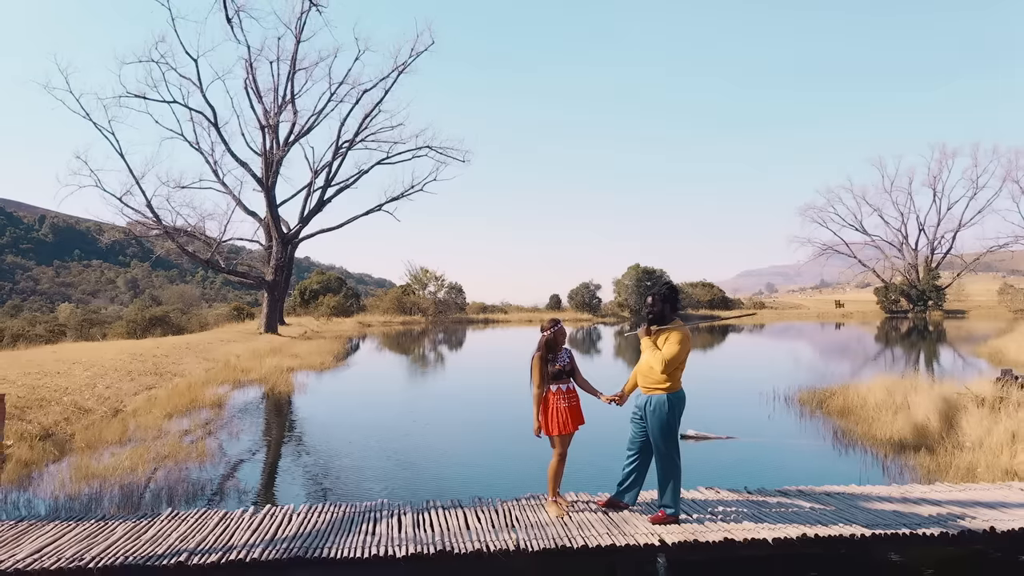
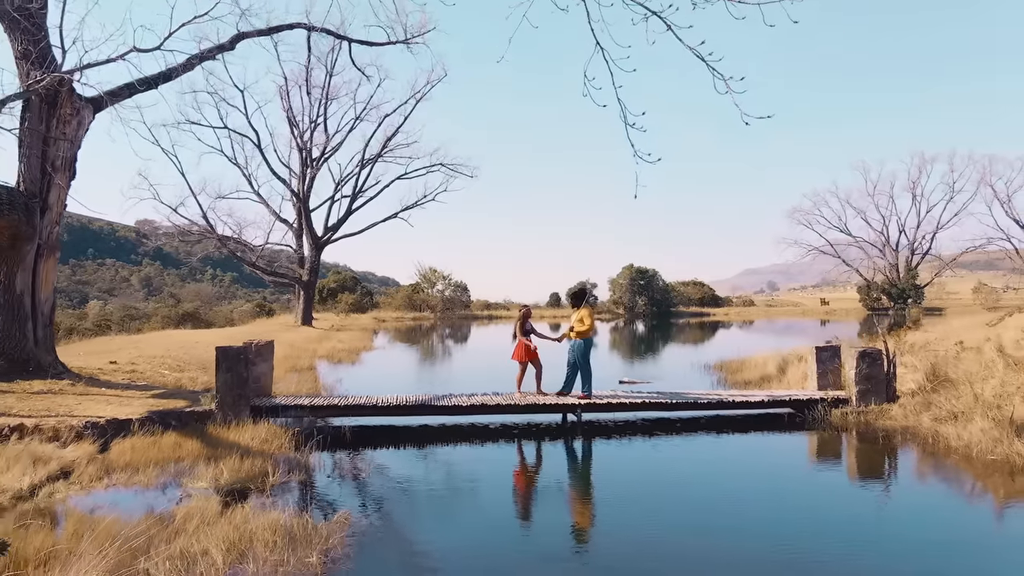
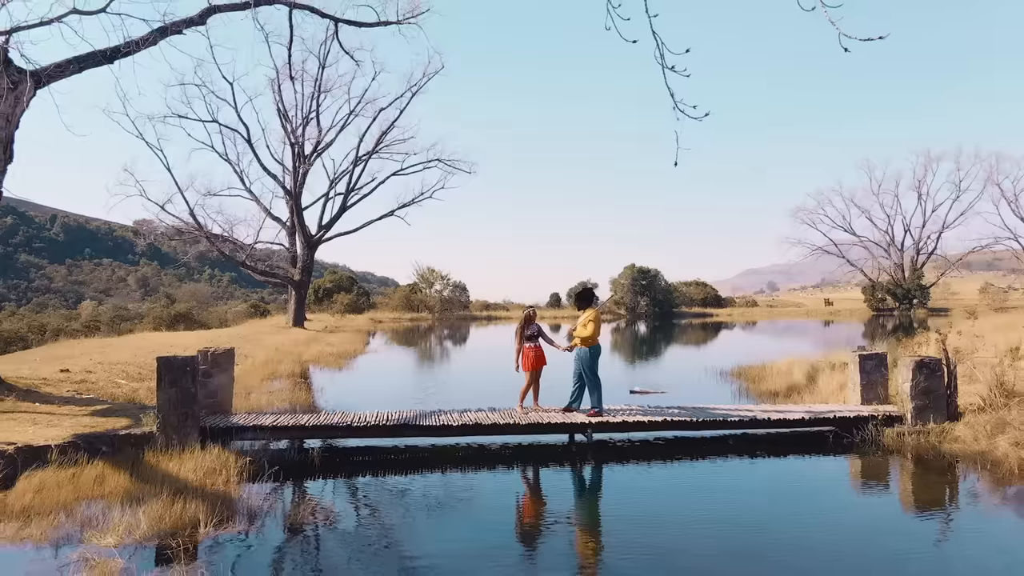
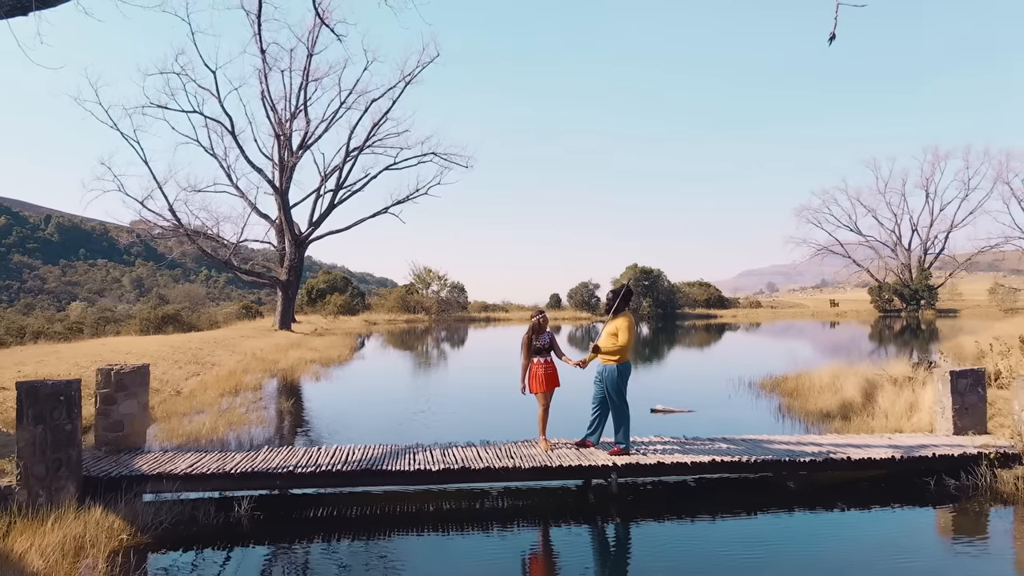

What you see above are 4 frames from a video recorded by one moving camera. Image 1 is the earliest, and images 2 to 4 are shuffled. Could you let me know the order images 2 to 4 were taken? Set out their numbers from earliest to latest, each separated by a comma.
4, 3, 2
